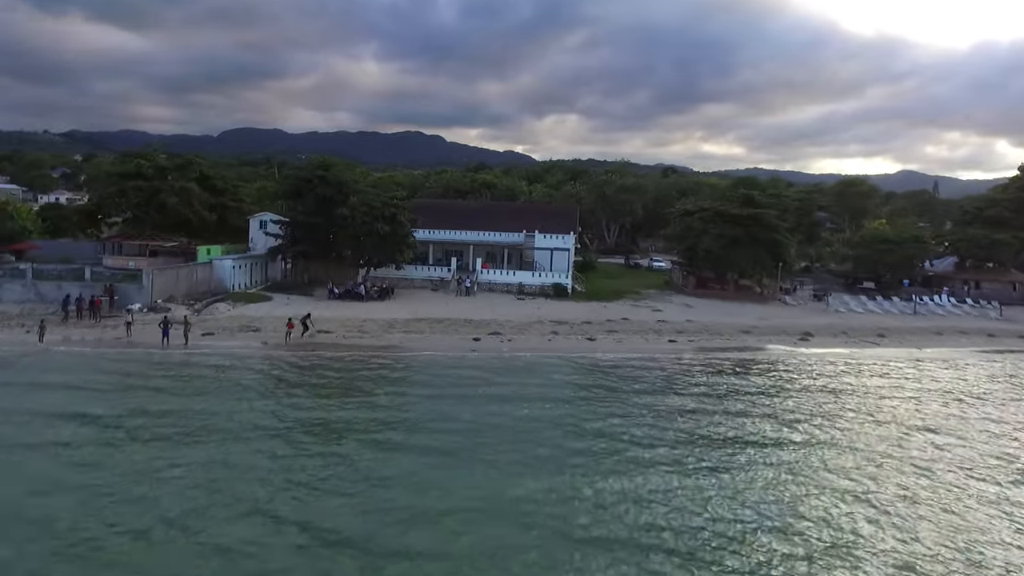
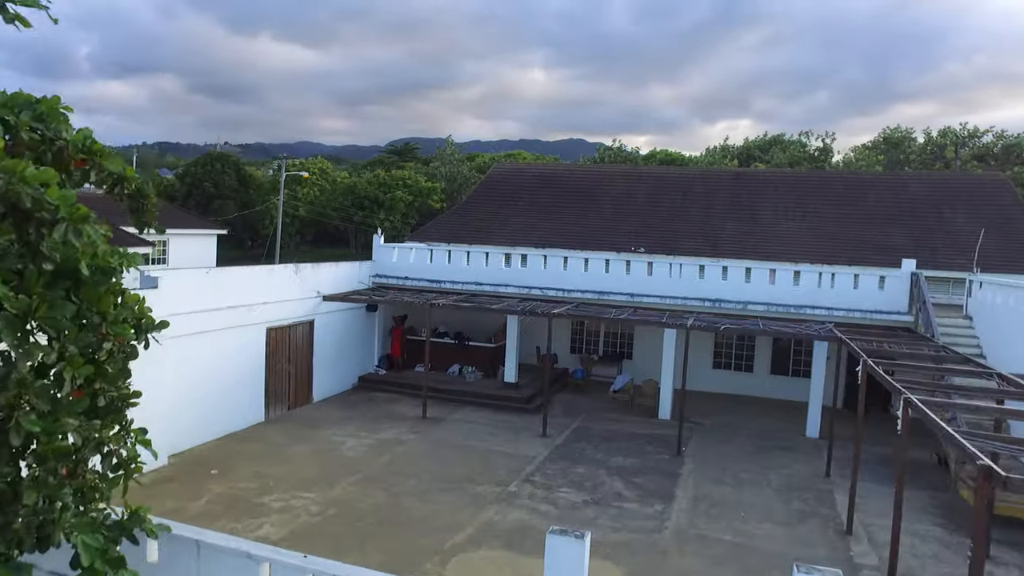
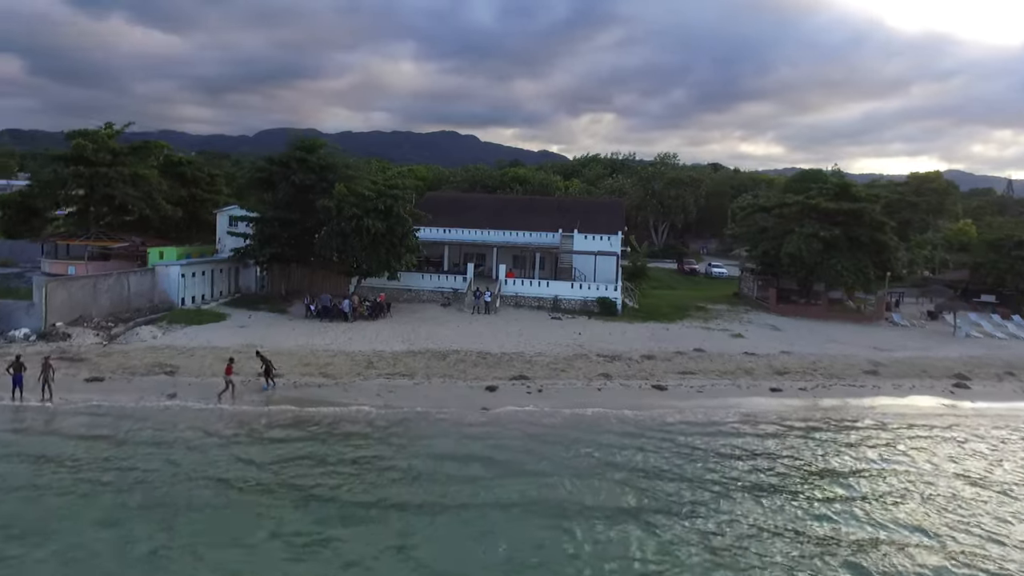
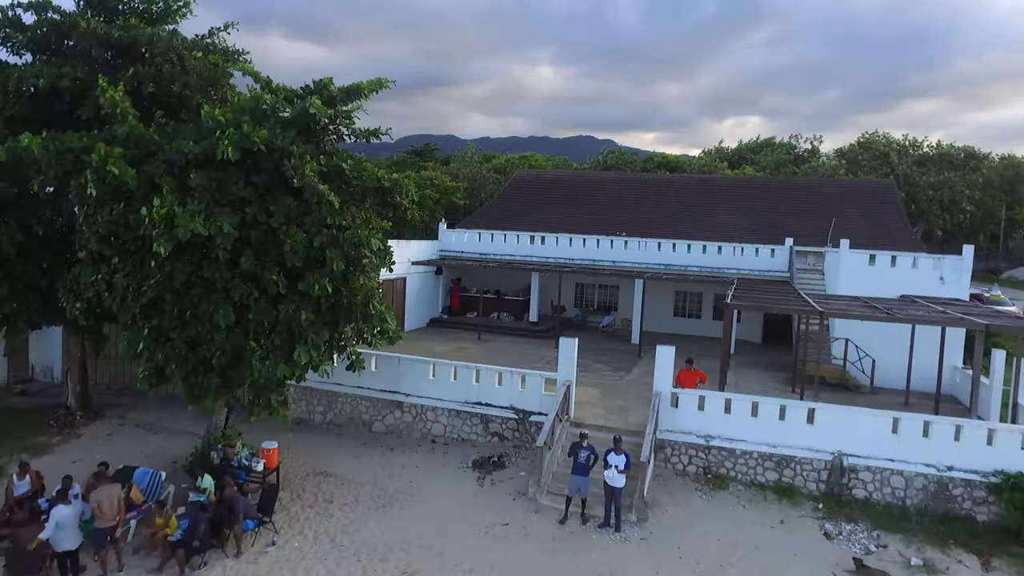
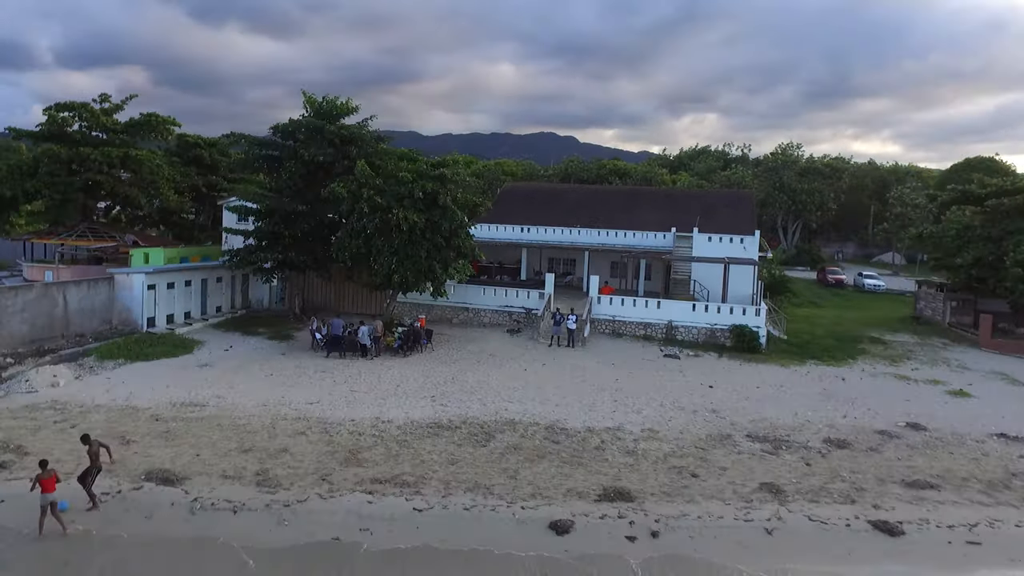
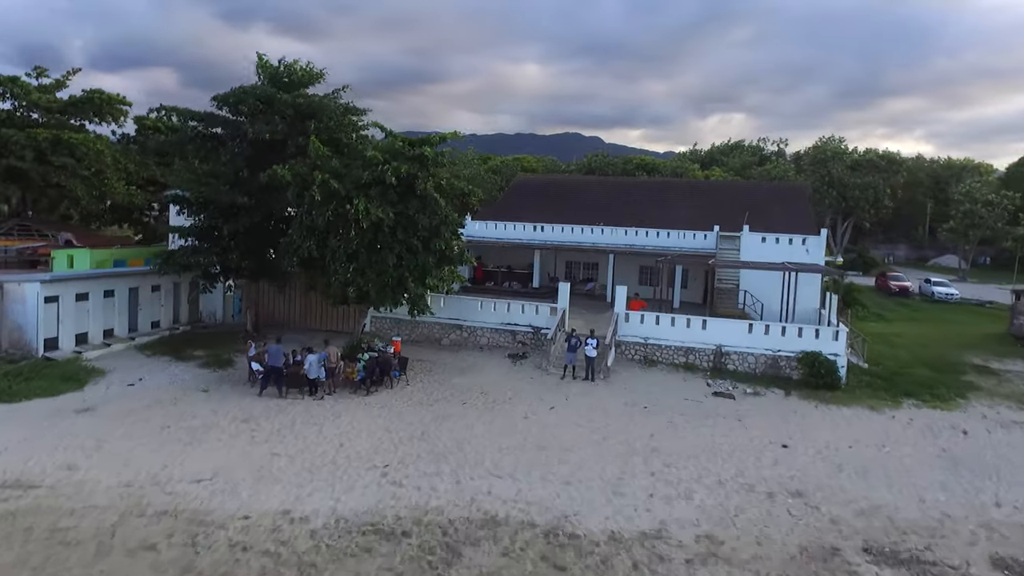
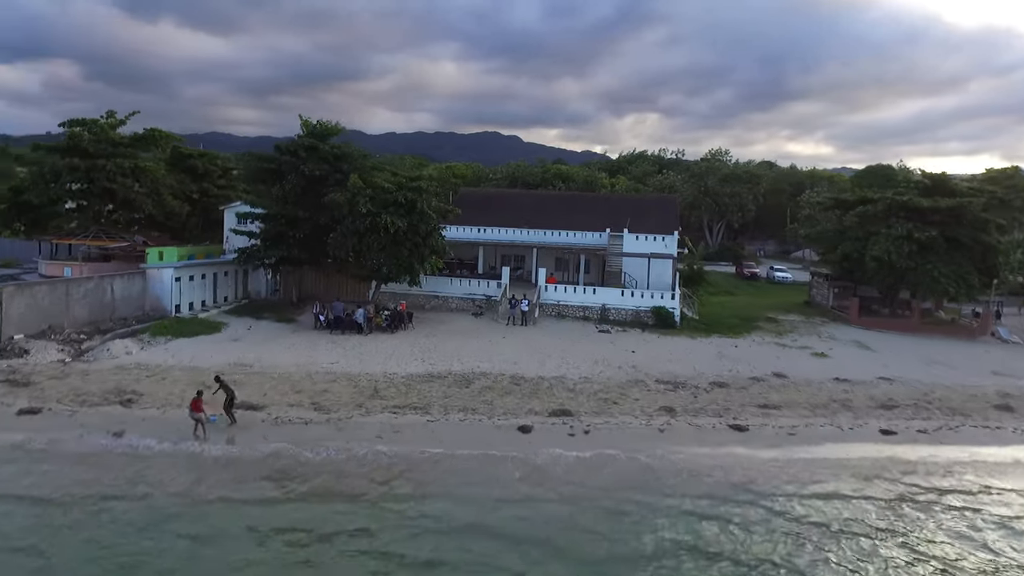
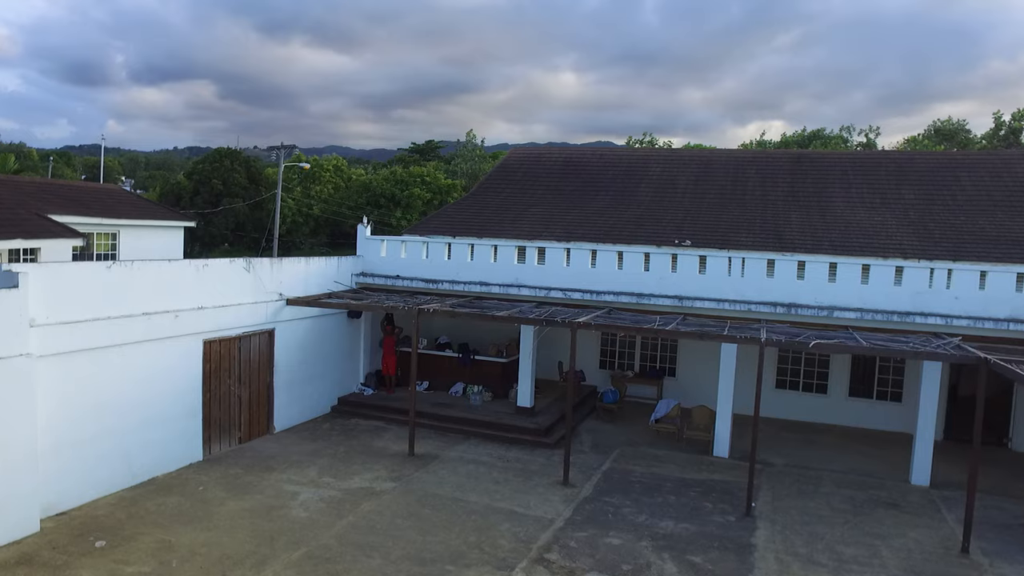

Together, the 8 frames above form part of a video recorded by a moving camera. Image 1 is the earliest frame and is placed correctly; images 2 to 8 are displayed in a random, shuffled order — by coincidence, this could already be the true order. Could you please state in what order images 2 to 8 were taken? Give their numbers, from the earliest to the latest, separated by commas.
3, 7, 5, 6, 4, 2, 8
